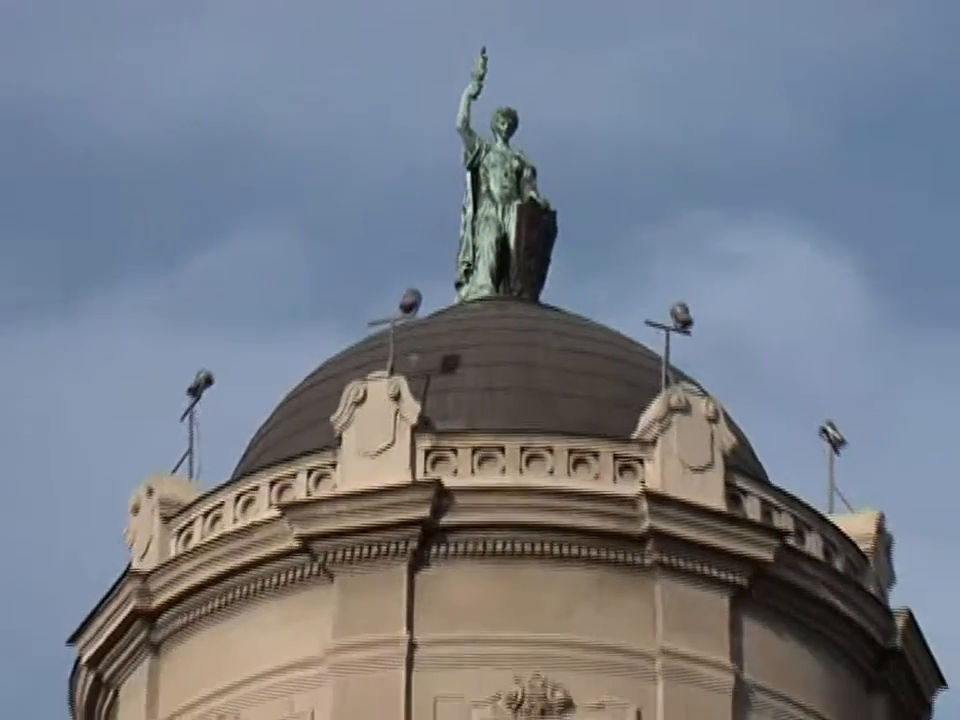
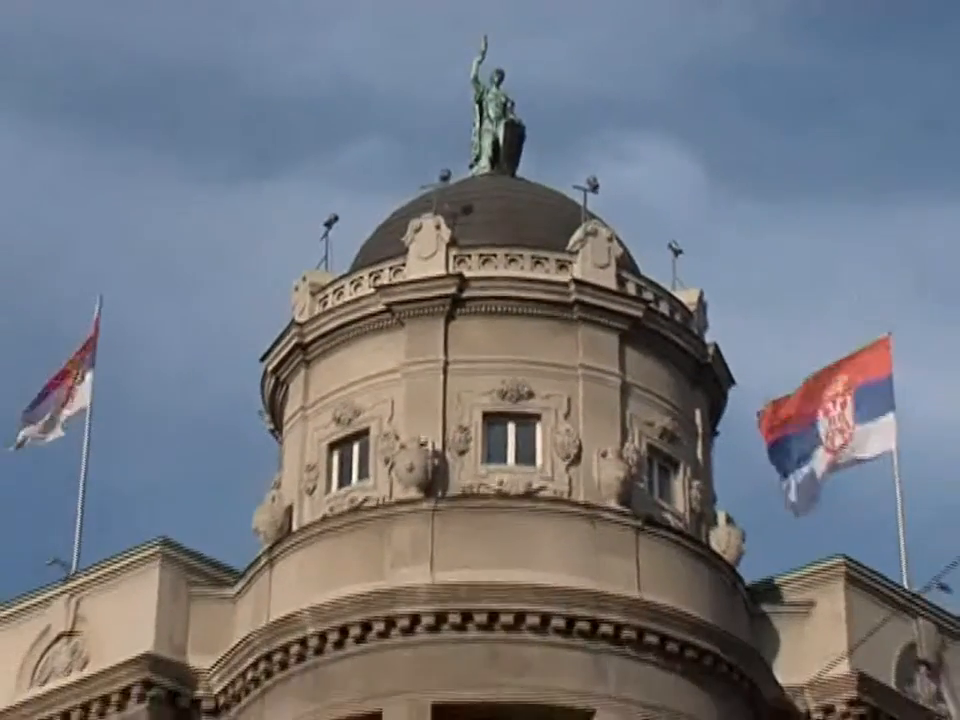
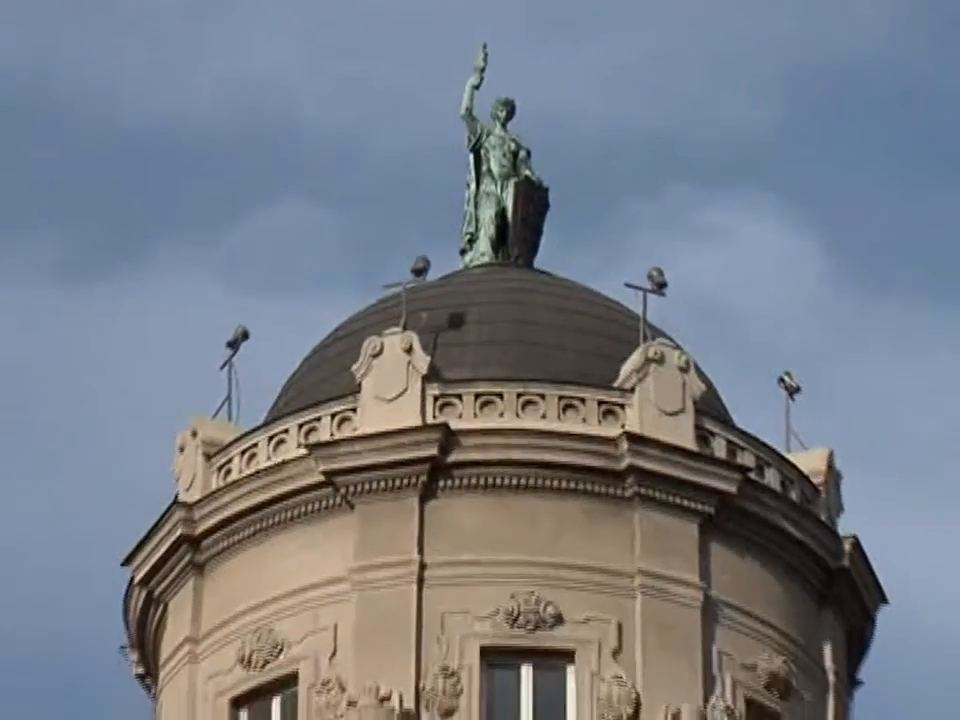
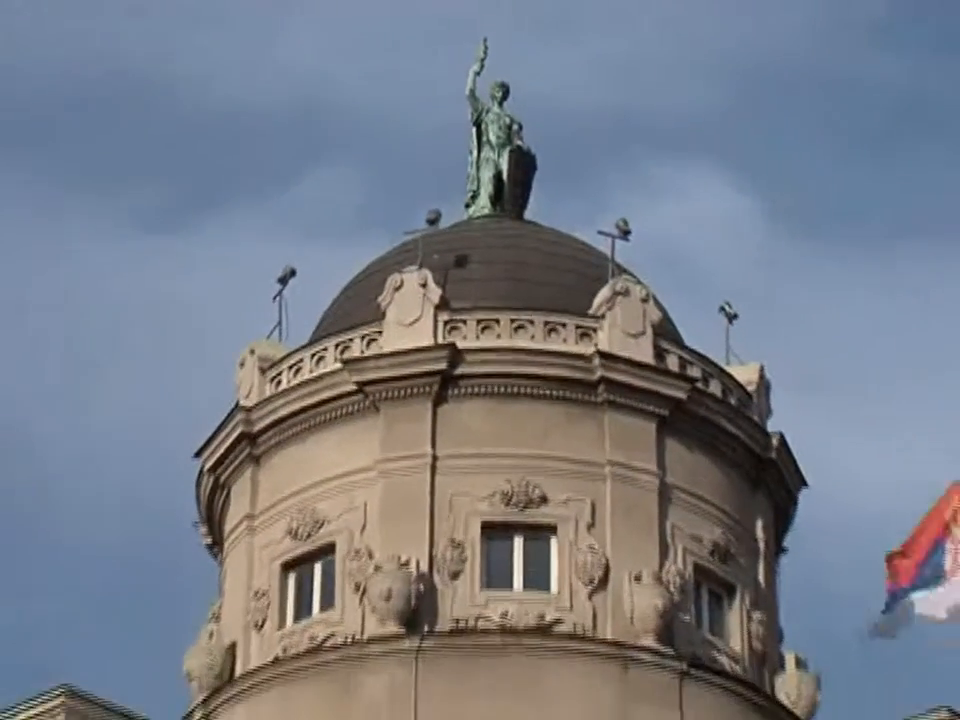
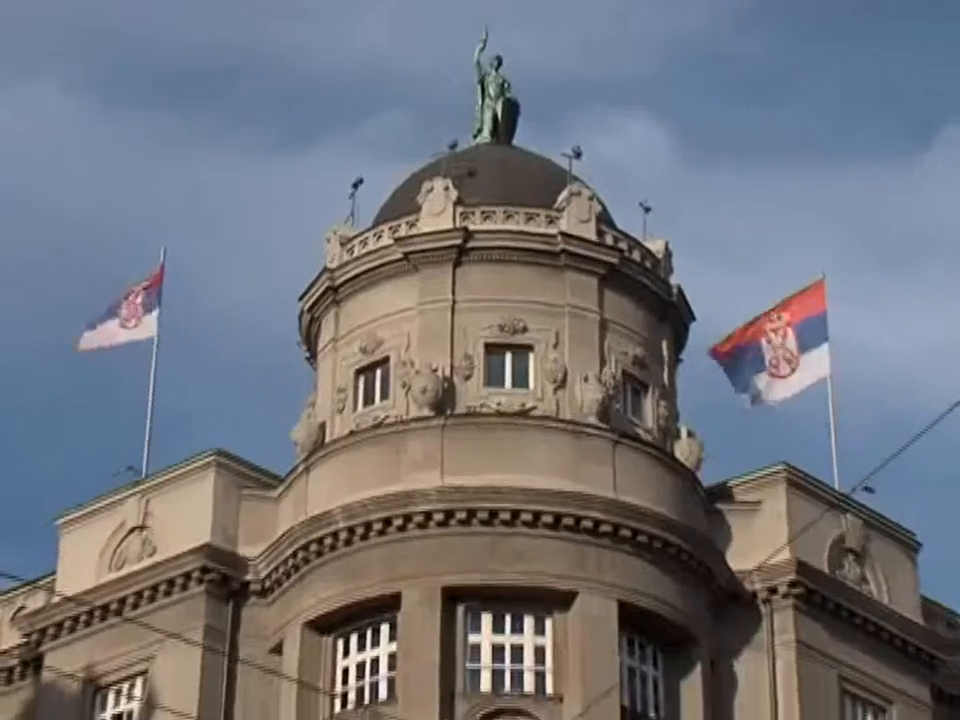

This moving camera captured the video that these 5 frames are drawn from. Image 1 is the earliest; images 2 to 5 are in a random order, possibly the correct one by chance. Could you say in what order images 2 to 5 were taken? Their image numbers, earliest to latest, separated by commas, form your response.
3, 4, 2, 5
